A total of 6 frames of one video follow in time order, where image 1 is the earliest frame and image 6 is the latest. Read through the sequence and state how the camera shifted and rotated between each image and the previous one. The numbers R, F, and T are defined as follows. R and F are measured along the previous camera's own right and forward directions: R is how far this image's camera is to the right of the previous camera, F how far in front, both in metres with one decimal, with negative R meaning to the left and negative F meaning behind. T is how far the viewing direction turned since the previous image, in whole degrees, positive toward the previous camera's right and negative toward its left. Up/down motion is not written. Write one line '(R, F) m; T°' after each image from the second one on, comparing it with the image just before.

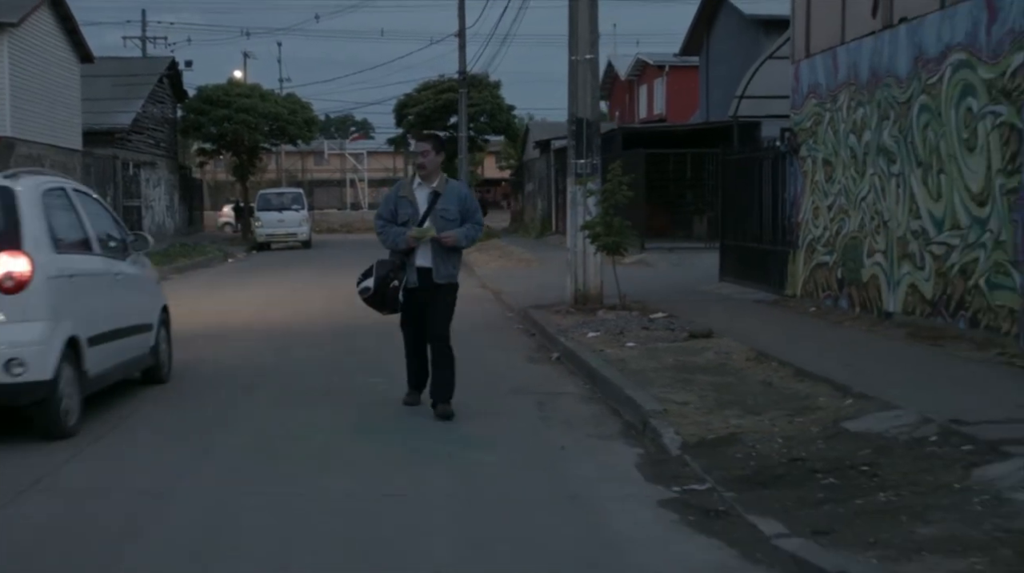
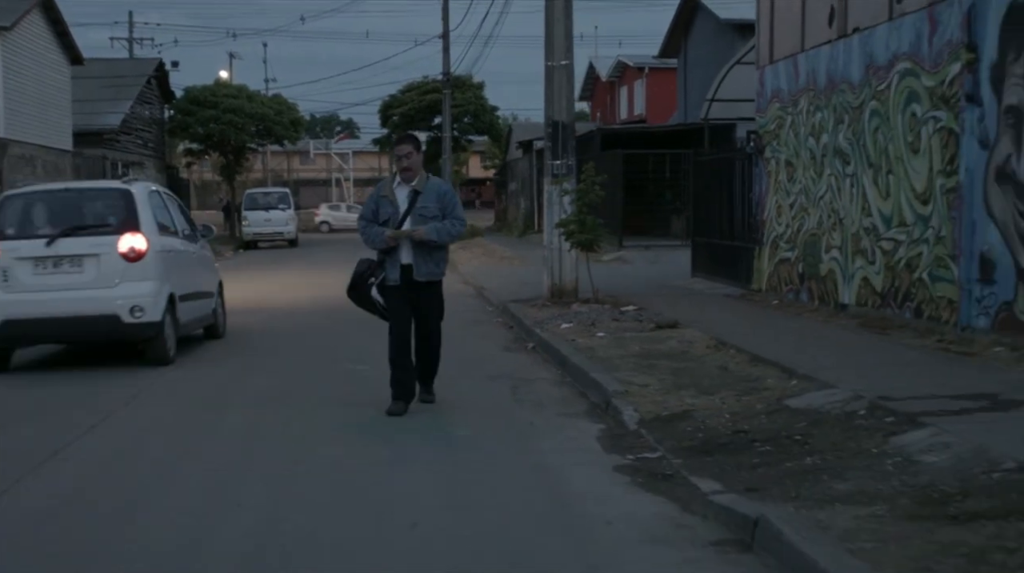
(+0.1, -0.9) m; +1°
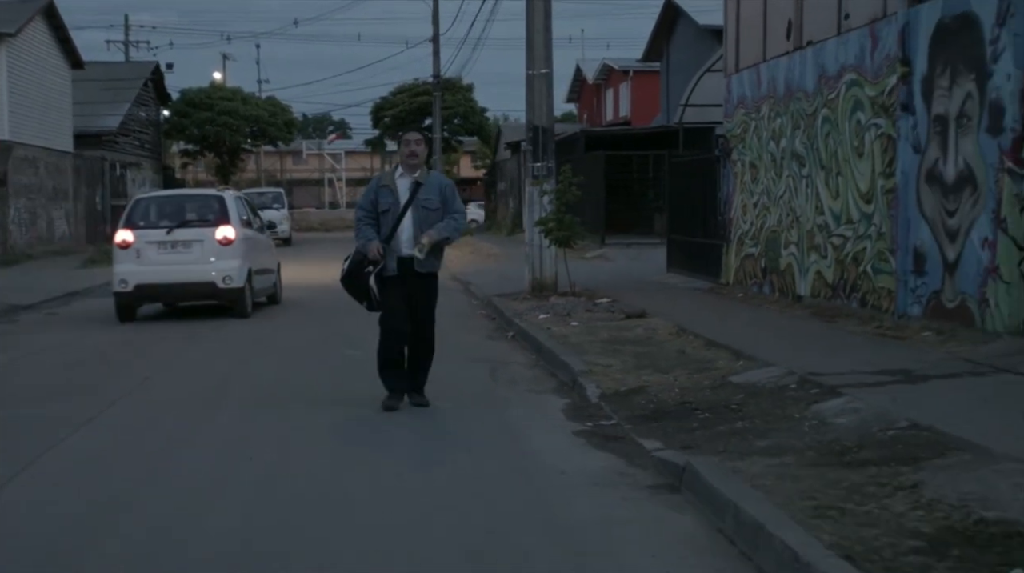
(+0.1, -1.2) m; 0°
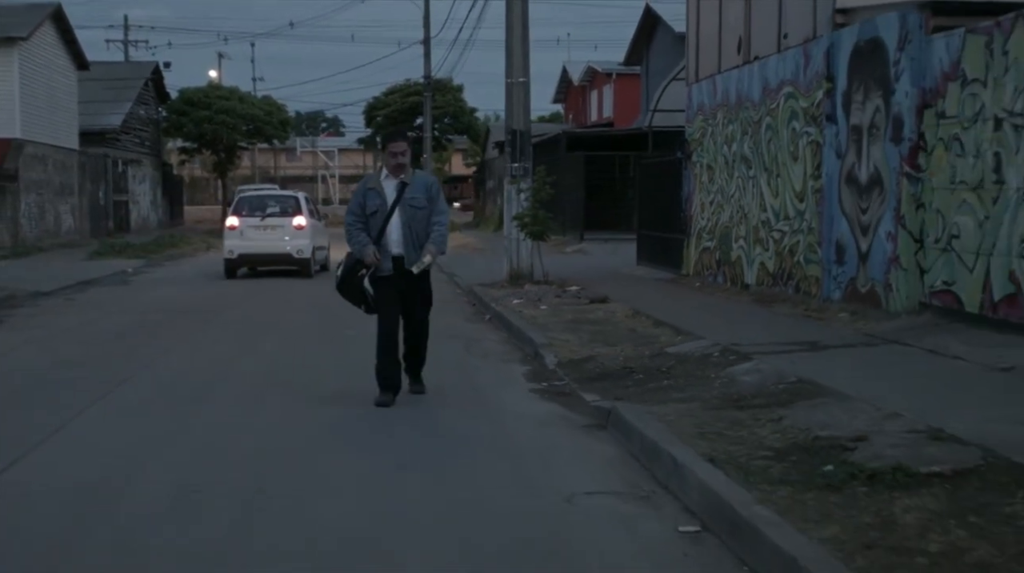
(+0.2, -1.9) m; 0°
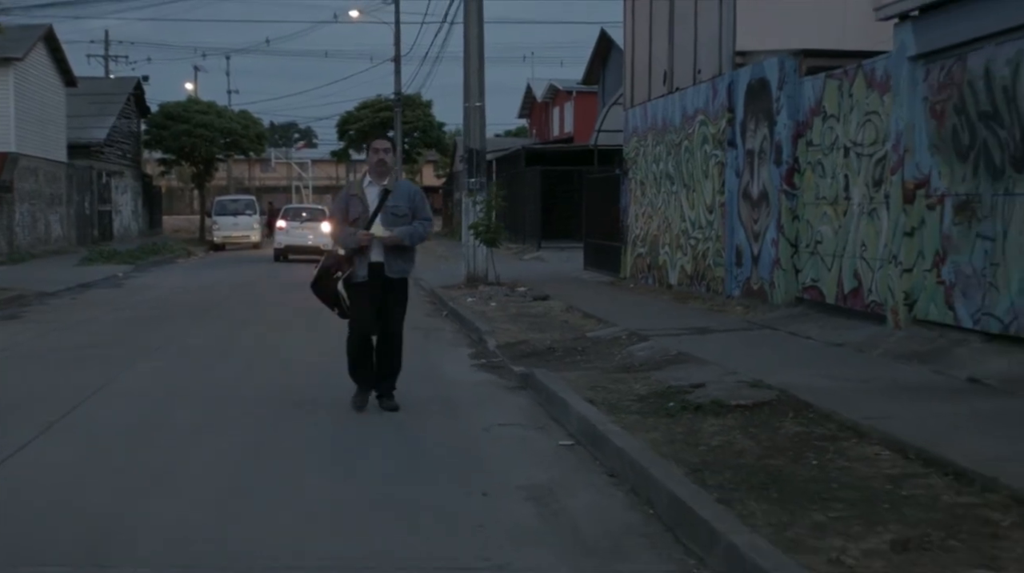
(+0.3, -2.7) m; +1°
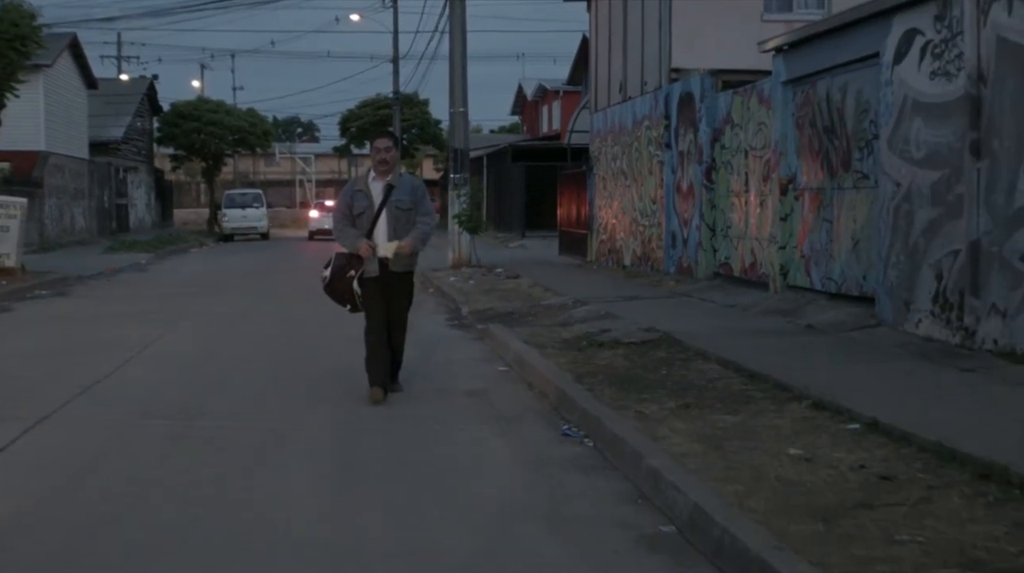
(+0.5, -3.5) m; 0°
